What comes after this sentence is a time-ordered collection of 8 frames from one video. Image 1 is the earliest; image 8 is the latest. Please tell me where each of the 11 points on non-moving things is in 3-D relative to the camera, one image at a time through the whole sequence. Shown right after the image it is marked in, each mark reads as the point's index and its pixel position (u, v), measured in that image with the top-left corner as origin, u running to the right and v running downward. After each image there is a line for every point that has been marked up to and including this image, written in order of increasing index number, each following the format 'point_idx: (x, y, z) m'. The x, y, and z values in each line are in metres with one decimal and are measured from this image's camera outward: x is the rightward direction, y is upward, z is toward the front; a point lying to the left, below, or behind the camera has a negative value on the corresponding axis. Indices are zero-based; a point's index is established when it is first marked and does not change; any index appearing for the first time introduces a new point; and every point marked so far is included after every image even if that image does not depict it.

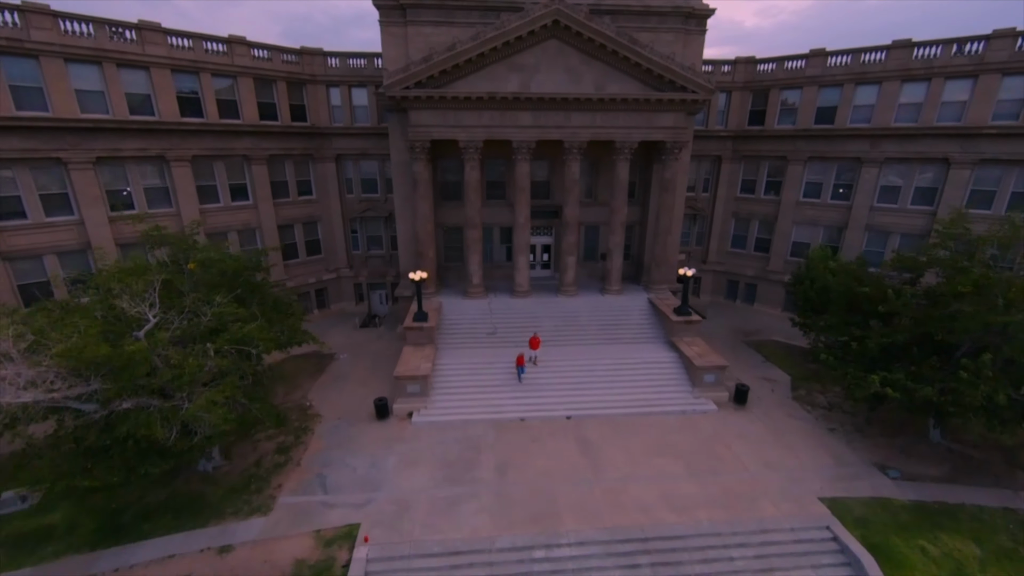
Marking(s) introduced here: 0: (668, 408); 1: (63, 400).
0: (+7.1, -5.2, +16.2) m
1: (-11.7, -2.4, +9.5) m
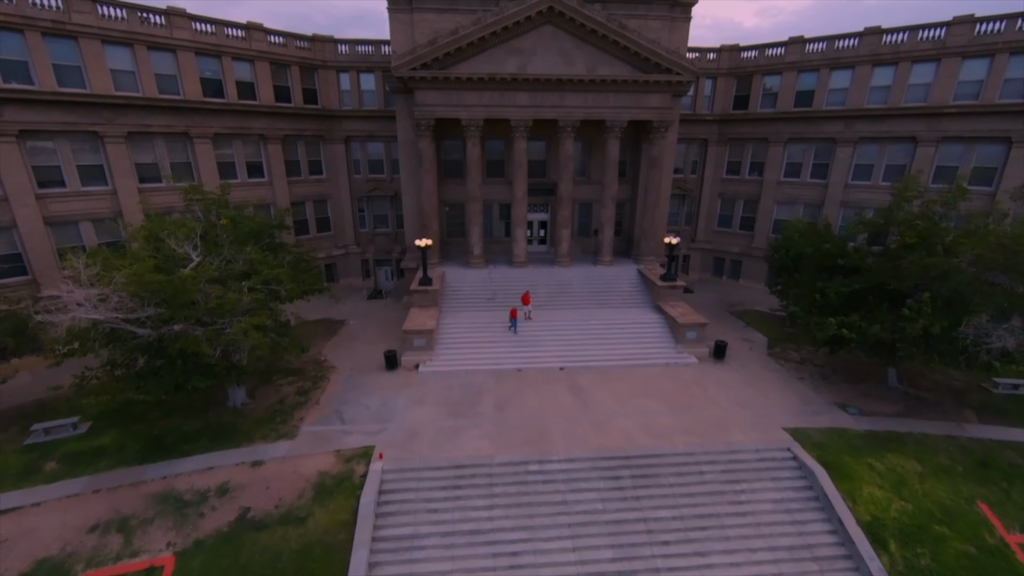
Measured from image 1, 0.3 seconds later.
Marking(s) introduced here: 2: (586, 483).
0: (+7.0, -3.4, +17.7) m
1: (-11.8, -0.6, +11.0) m
2: (+2.5, -6.4, +12.2) m
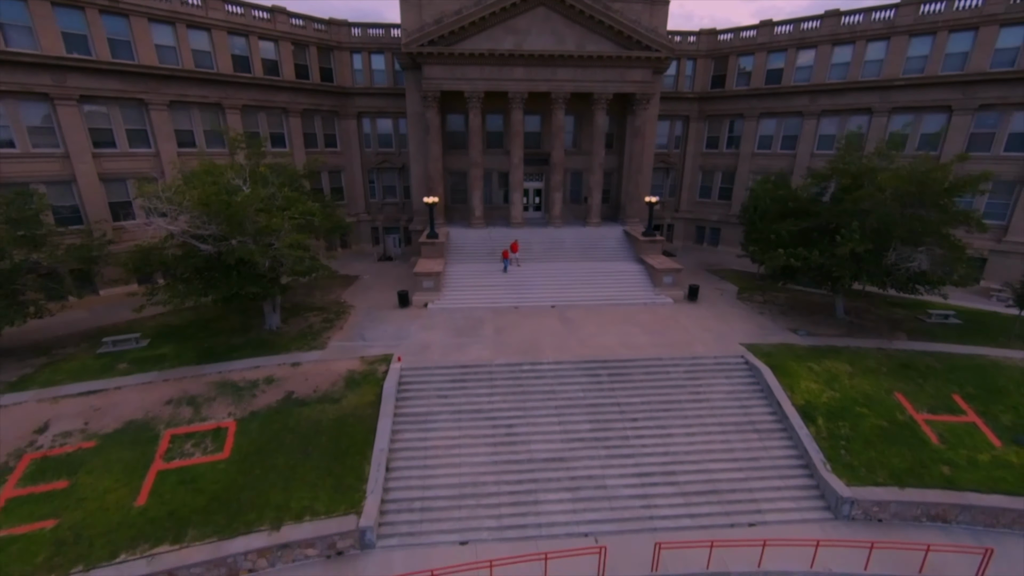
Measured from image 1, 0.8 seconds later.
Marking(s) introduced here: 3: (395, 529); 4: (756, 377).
0: (+6.9, -0.6, +20.0) m
1: (-11.9, +2.3, +13.4) m
2: (+2.3, -3.5, +14.6) m
3: (-3.4, -7.1, +10.6) m
4: (+9.9, -3.5, +14.7) m
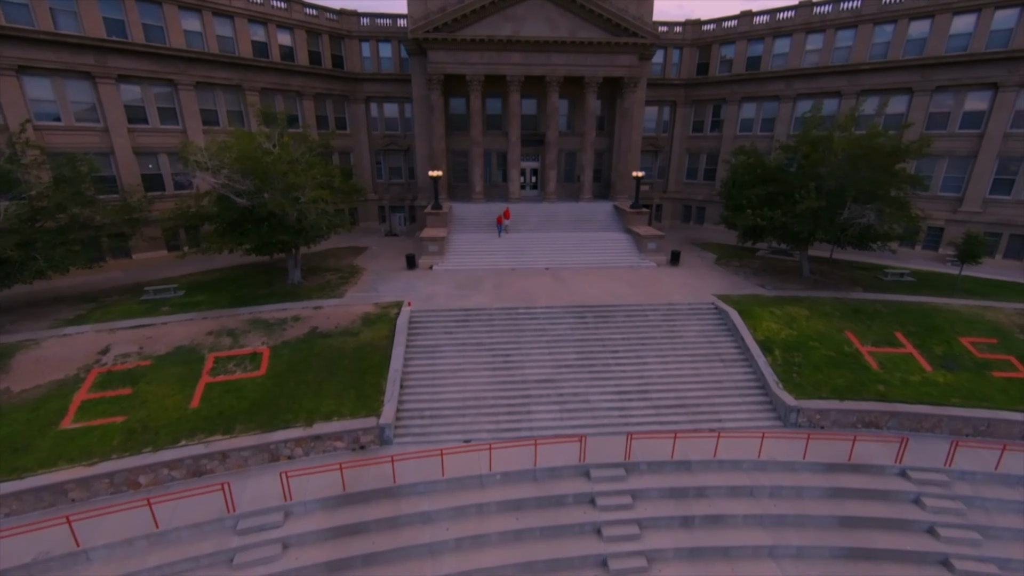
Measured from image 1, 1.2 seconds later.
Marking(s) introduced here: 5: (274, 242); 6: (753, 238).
0: (+6.7, +1.6, +22.0) m
1: (-12.1, +4.4, +15.3) m
2: (+2.2, -1.4, +16.5) m
3: (-3.5, -4.9, +12.5) m
4: (+9.7, -1.4, +16.6) m
5: (-10.4, +2.0, +15.7) m
6: (+12.9, +2.7, +19.3) m
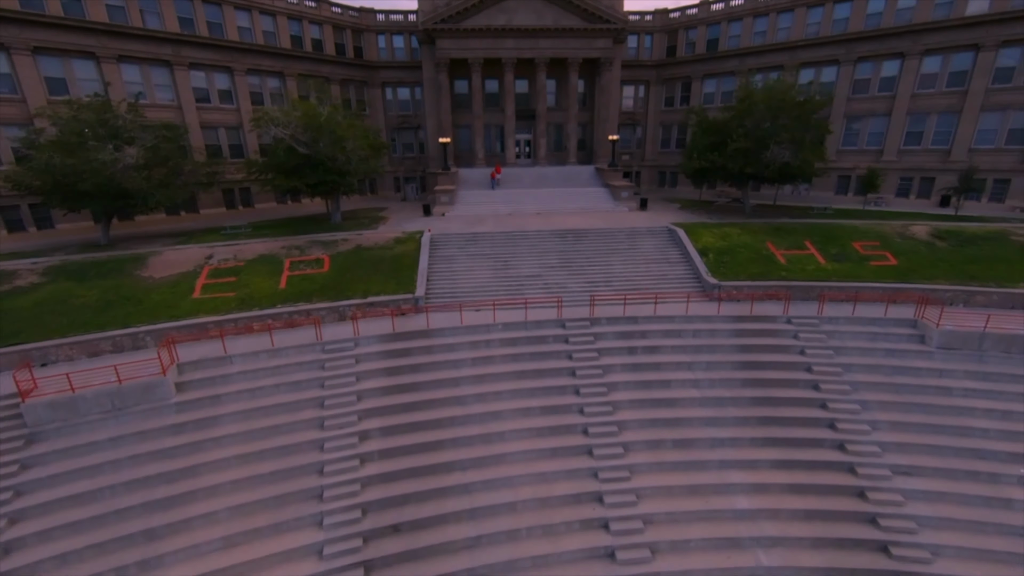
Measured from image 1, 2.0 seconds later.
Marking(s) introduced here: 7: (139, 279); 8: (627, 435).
0: (+6.5, +6.0, +26.7) m
1: (-12.4, +8.4, +20.2) m
2: (+2.0, +2.9, +21.3) m
3: (-3.7, -0.8, +17.3) m
4: (+9.5, +3.1, +21.3) m
5: (-10.6, +6.0, +20.5) m
6: (+12.7, +7.2, +24.0) m
7: (-17.4, +0.5, +17.0) m
8: (+4.3, -5.4, +13.2) m
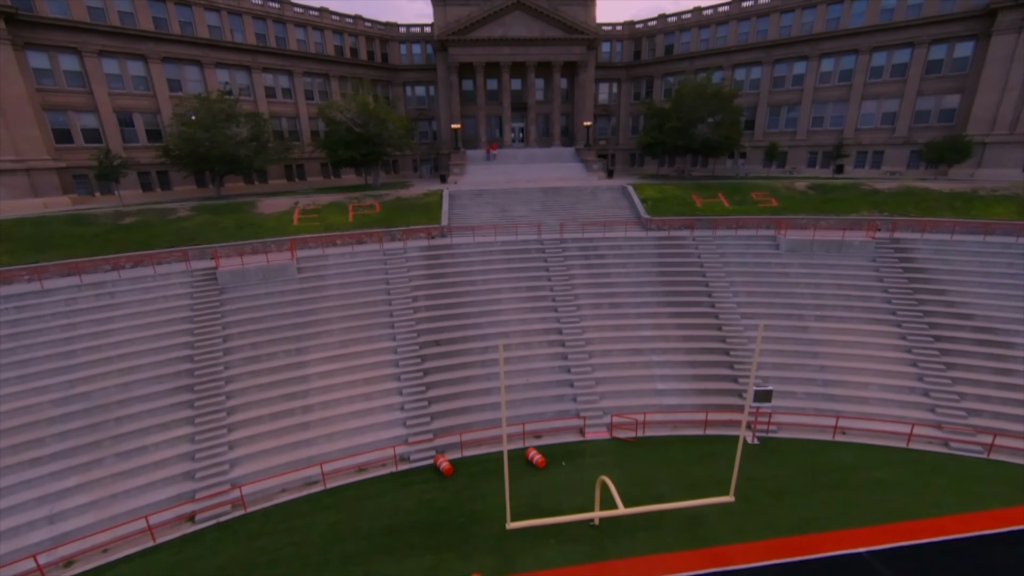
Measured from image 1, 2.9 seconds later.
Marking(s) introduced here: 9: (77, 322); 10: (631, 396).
0: (+6.1, +10.7, +34.6) m
1: (-12.7, +13.1, +28.1) m
2: (+1.7, +7.6, +29.2) m
3: (-4.0, +3.9, +25.2) m
4: (+9.2, +7.8, +29.2) m
5: (-11.0, +10.7, +28.4) m
6: (+12.3, +12.0, +31.9) m
7: (-17.7, +5.1, +24.9) m
8: (+4.0, -0.7, +21.0) m
9: (-20.2, -1.6, +17.0) m
10: (+5.8, -5.1, +17.8) m
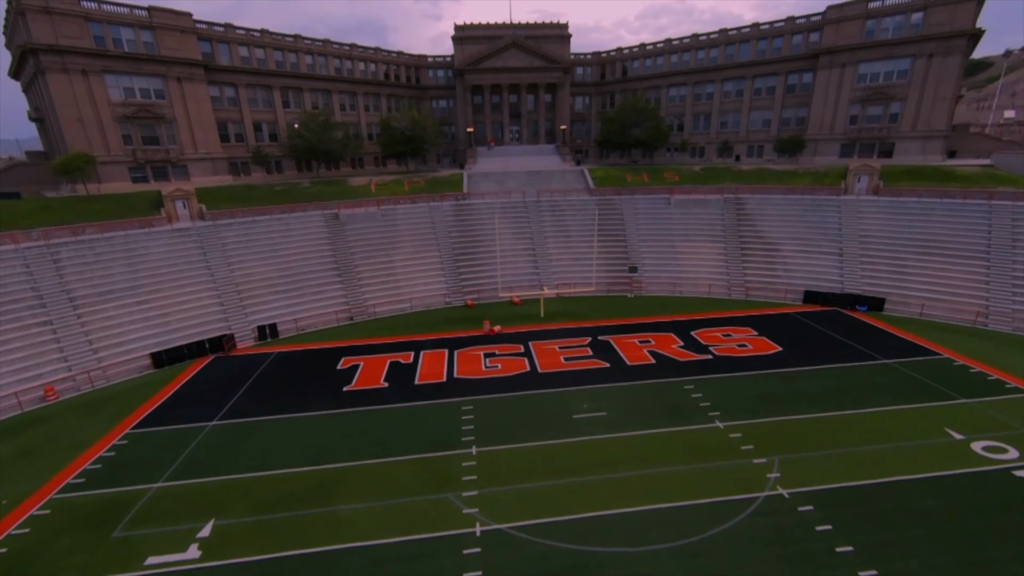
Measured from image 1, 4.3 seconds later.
0: (+5.7, +16.8, +49.3) m
1: (-13.2, +19.2, +43.0) m
2: (+1.2, +13.8, +43.9) m
3: (-4.5, +10.1, +40.0) m
4: (+8.7, +14.0, +43.8) m
5: (-11.5, +16.9, +43.3) m
6: (+11.9, +18.1, +46.5) m
7: (-18.3, +11.3, +39.9) m
8: (+3.4, +5.4, +35.7) m
9: (-20.9, +4.6, +32.0) m
10: (+5.2, +1.0, +32.5) m
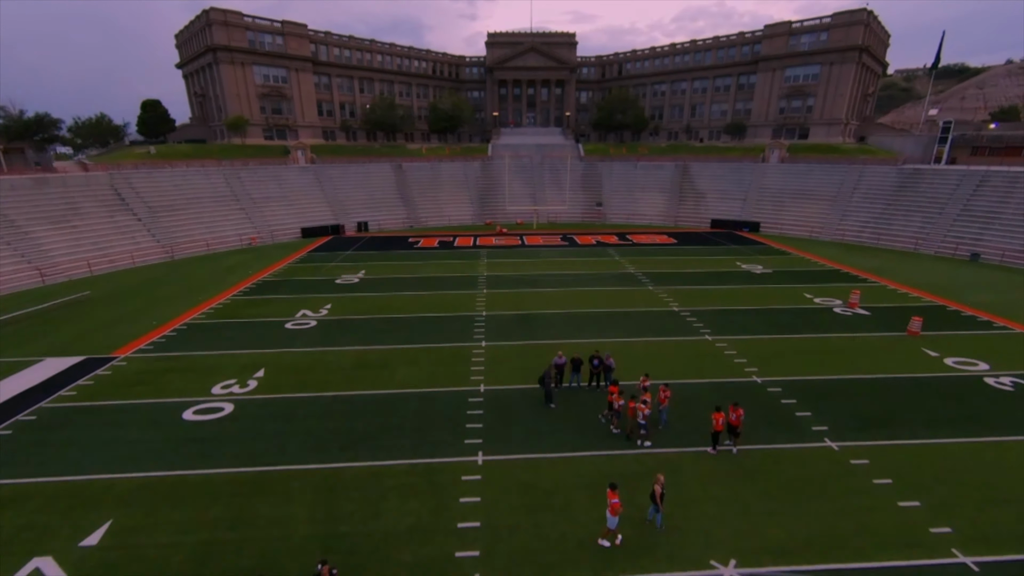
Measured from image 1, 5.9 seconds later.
0: (+8.3, +25.7, +63.7) m
1: (-10.9, +29.2, +58.5) m
2: (+3.3, +23.0, +58.6) m
3: (-2.9, +19.6, +55.0) m
4: (+10.8, +22.7, +58.1) m
5: (-9.2, +26.7, +58.7) m
6: (+14.3, +26.7, +60.5) m
7: (-16.5, +21.5, +55.7) m
8: (+4.5, +14.5, +50.3) m
9: (-19.9, +15.0, +47.9) m
10: (+5.9, +10.0, +46.9) m
